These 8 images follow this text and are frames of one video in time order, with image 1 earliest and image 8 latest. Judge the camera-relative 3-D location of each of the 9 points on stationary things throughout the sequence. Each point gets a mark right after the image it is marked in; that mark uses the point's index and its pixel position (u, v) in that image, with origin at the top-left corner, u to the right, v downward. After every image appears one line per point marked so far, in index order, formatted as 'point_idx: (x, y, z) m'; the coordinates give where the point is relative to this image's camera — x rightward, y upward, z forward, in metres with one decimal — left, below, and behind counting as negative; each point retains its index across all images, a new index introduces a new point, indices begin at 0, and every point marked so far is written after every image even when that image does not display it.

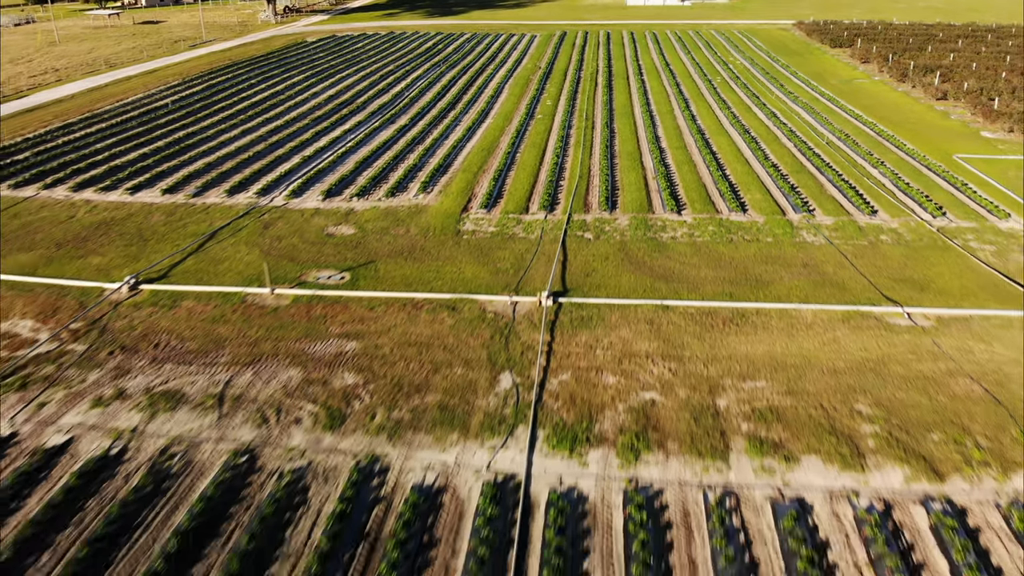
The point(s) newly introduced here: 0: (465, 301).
0: (-1.7, -0.4, +18.2) m
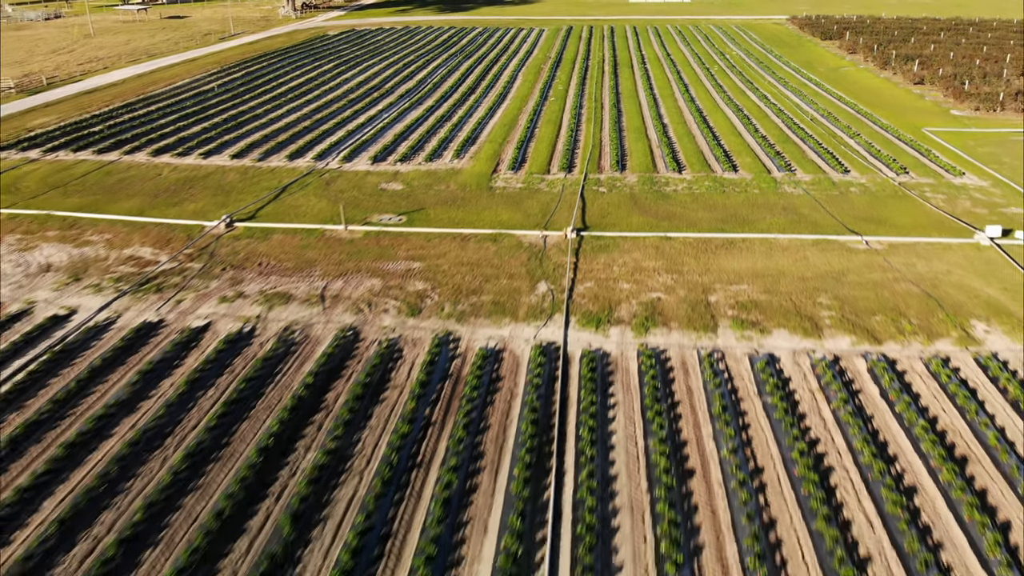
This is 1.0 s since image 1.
0: (-0.4, +2.3, +22.1) m
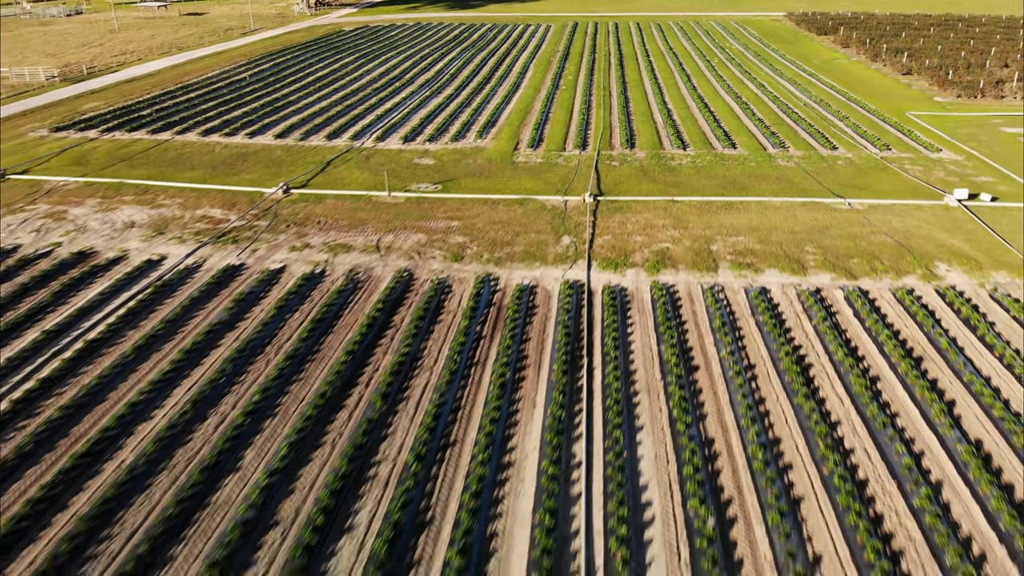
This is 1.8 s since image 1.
0: (+0.7, +4.2, +25.0) m
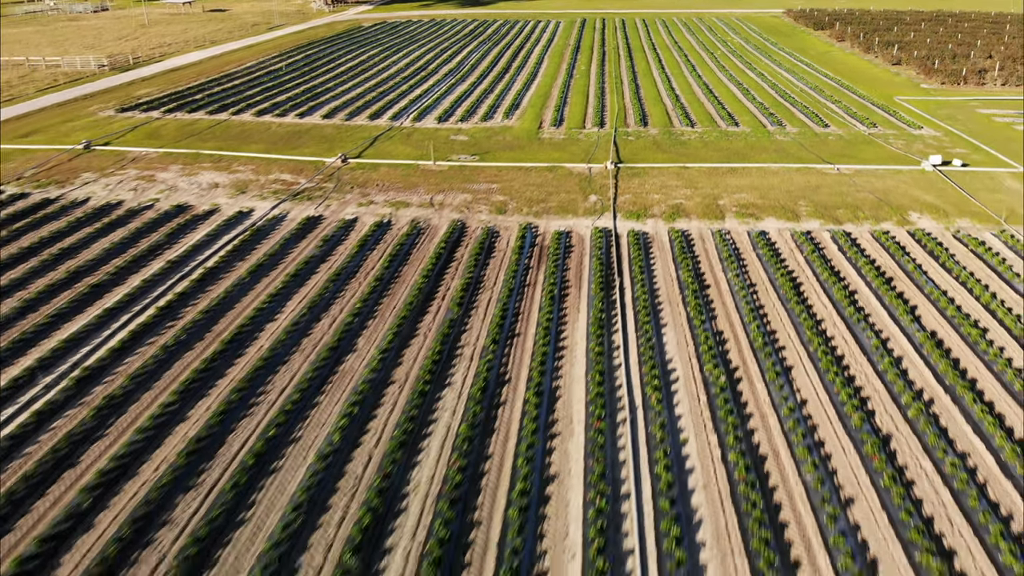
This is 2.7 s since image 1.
0: (+2.4, +6.6, +28.4) m
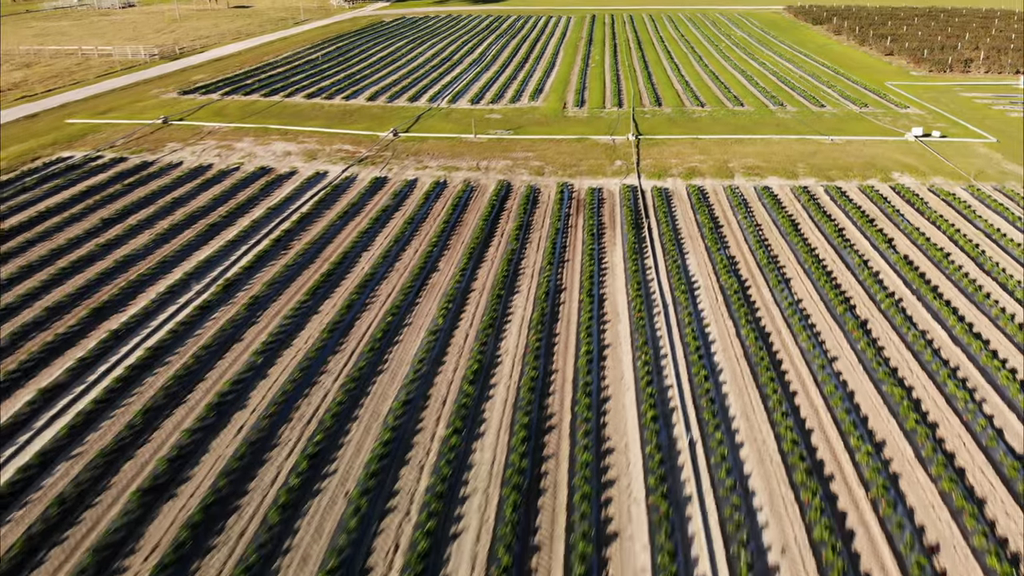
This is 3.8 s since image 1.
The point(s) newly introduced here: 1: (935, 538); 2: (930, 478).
0: (+4.4, +9.2, +32.2) m
1: (+8.7, -5.0, +10.7) m
2: (+9.5, -4.2, +11.8) m
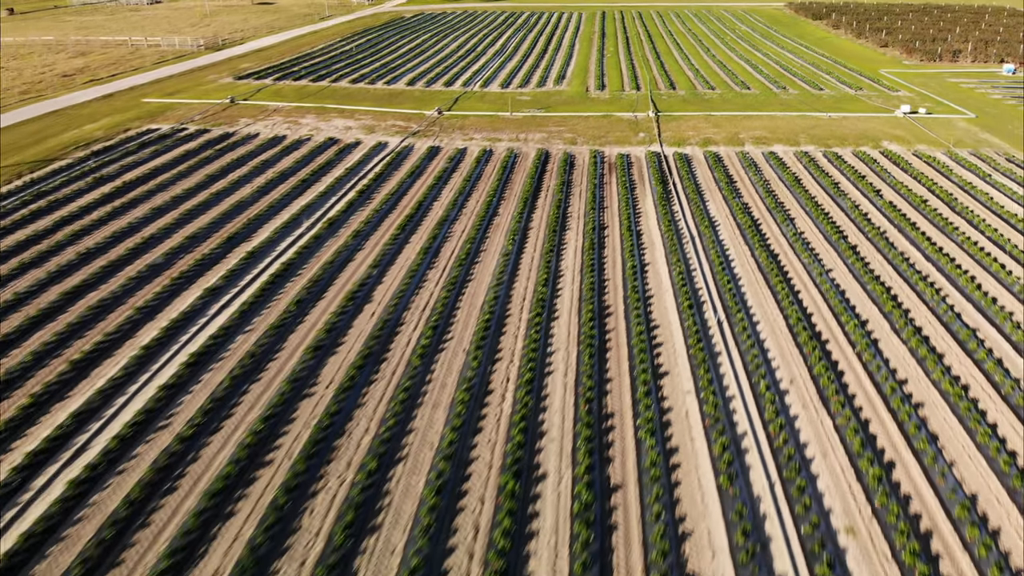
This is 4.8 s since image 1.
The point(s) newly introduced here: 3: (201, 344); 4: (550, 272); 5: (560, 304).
0: (+6.6, +11.8, +36.1) m
1: (+10.9, -2.3, +14.6) m
2: (+11.7, -1.5, +15.7) m
3: (-9.3, -1.7, +15.8) m
4: (+1.4, +0.6, +19.2) m
5: (+1.6, -0.4, +17.7) m
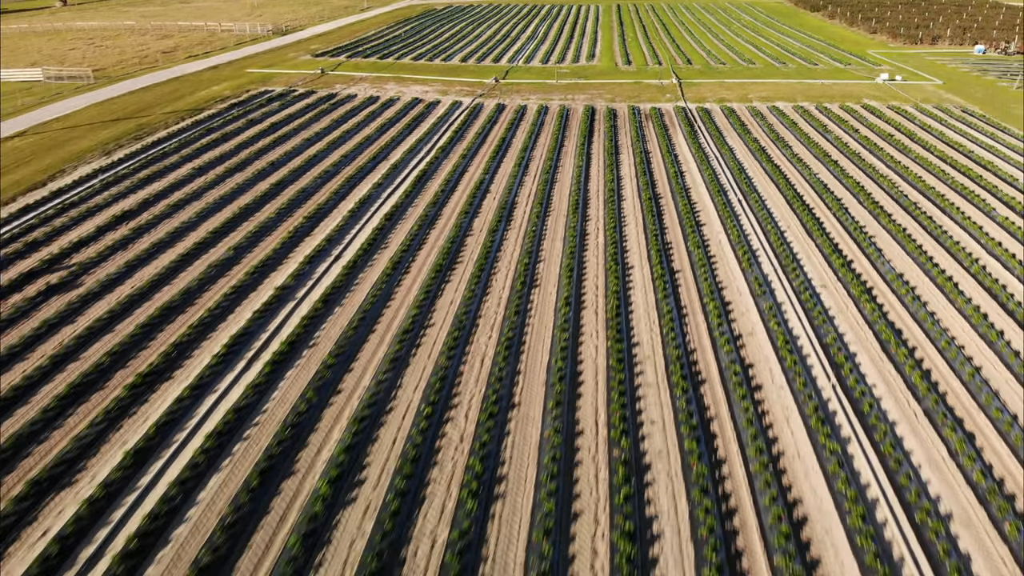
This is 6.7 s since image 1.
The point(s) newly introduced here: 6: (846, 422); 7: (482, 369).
0: (+10.5, +16.9, +43.4) m
1: (+14.7, +2.7, +21.9) m
2: (+15.4, +3.5, +23.0) m
3: (-5.6, +3.4, +23.1) m
4: (+5.2, +5.7, +26.5) m
5: (+5.4, +4.6, +25.0) m
6: (+8.4, -3.4, +13.2) m
7: (-0.8, -2.3, +14.8) m
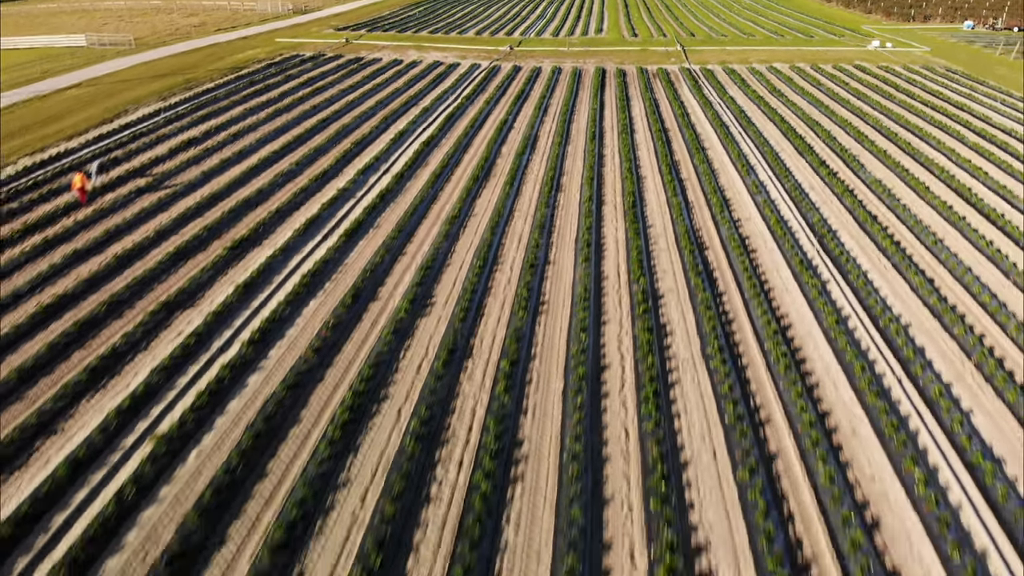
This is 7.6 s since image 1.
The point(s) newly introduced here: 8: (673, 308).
0: (+11.7, +20.8, +46.2) m
1: (+15.8, +6.6, +24.6) m
2: (+16.6, +7.4, +25.7) m
3: (-4.4, +7.3, +25.9) m
4: (+6.3, +9.6, +29.2) m
5: (+6.5, +8.5, +27.7) m
6: (+9.6, +0.5, +16.0) m
7: (+0.3, +1.6, +17.6) m
8: (+4.4, -0.5, +14.4) m
